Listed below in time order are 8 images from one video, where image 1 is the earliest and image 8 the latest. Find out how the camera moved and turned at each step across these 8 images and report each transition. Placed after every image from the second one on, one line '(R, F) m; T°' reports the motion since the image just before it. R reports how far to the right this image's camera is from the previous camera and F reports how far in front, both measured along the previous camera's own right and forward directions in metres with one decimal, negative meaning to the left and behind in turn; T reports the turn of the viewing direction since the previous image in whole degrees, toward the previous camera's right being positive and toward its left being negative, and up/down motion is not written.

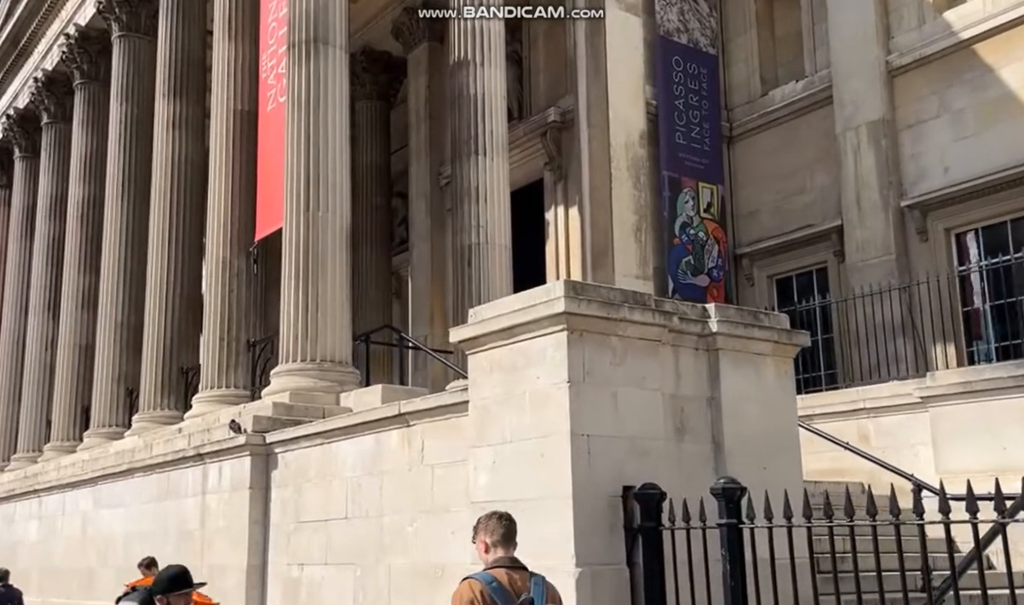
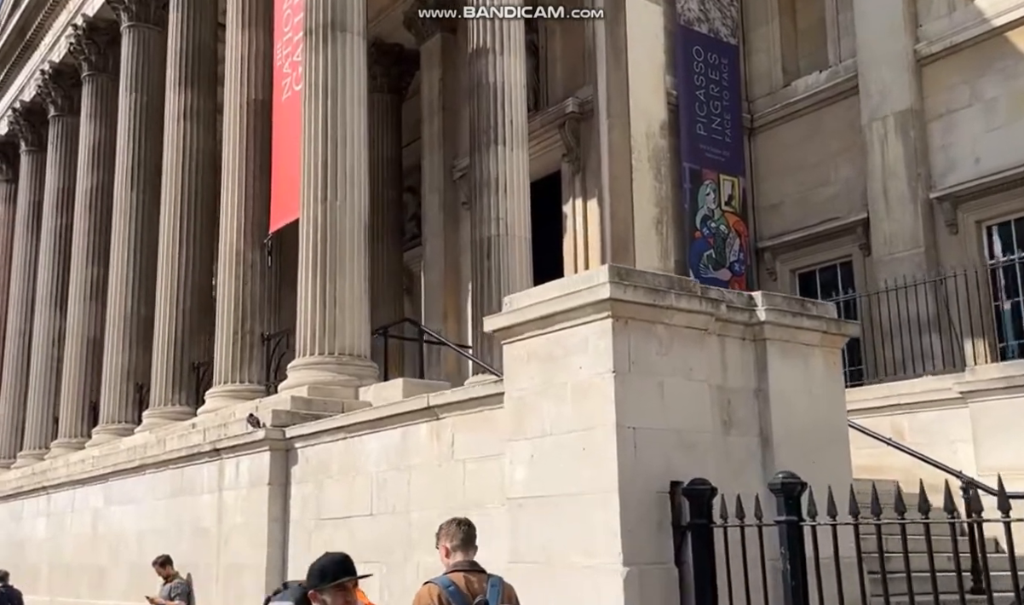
(-0.2, +0.3) m; 0°
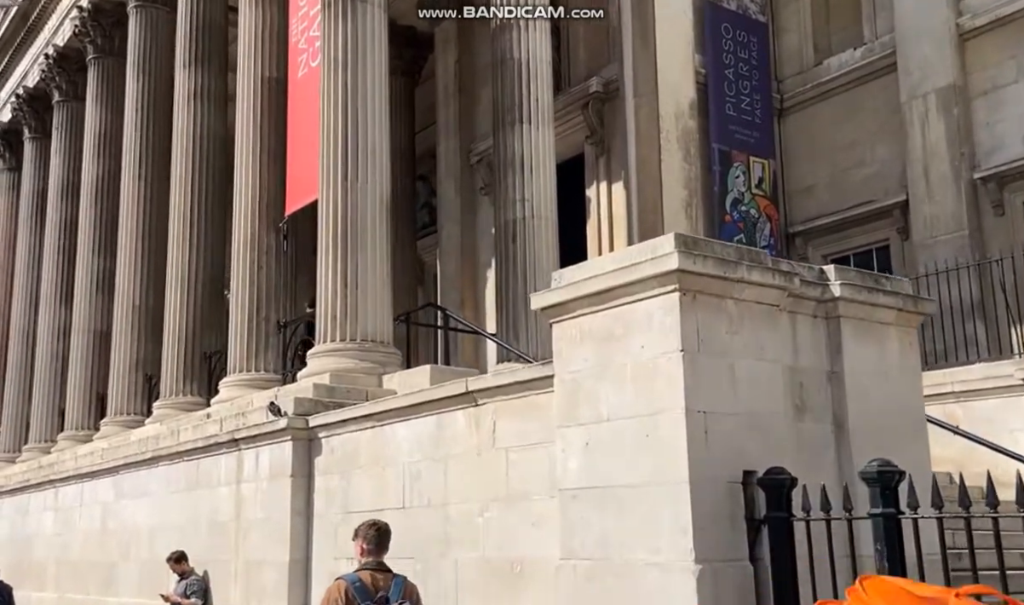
(-0.3, +0.6) m; 0°
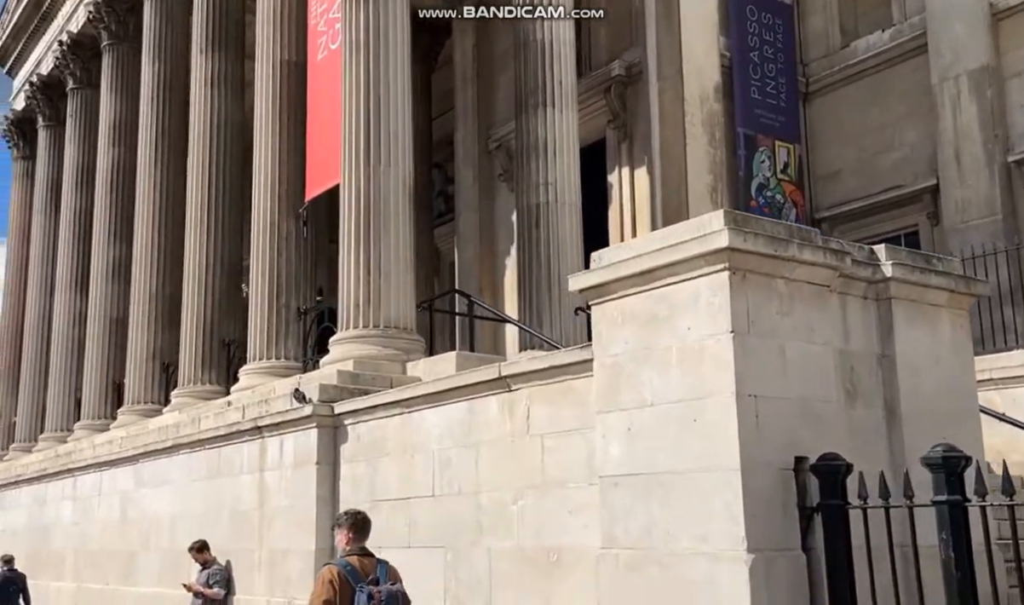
(-0.2, +0.2) m; 0°
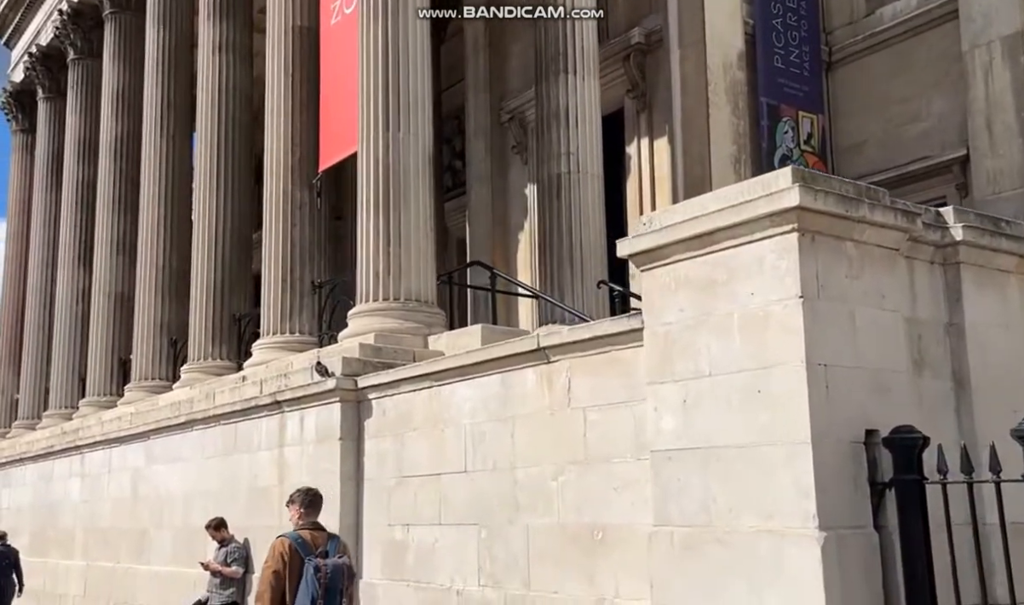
(-0.3, +0.3) m; 0°
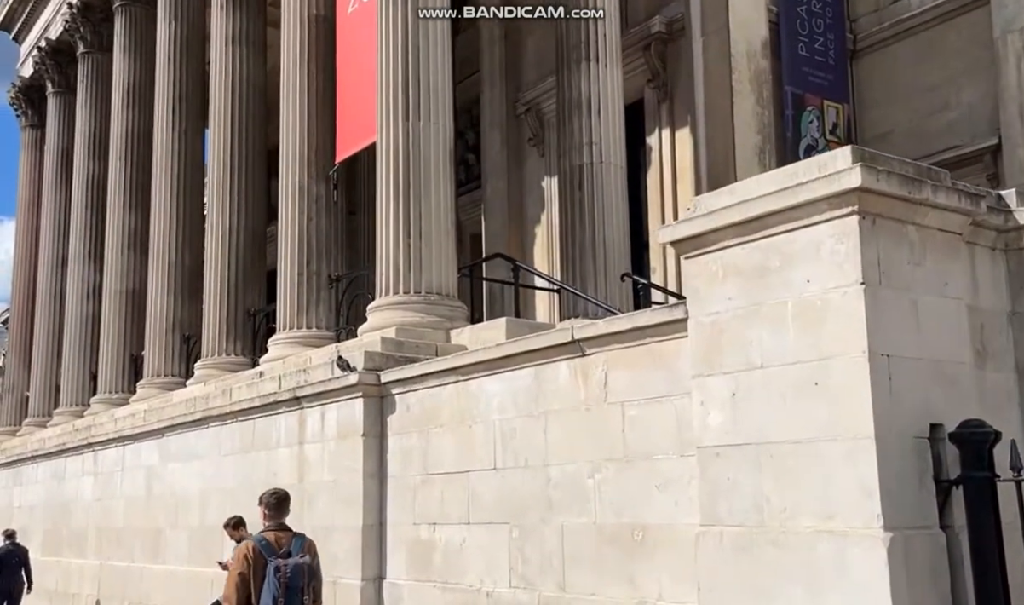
(-0.2, +0.3) m; 0°
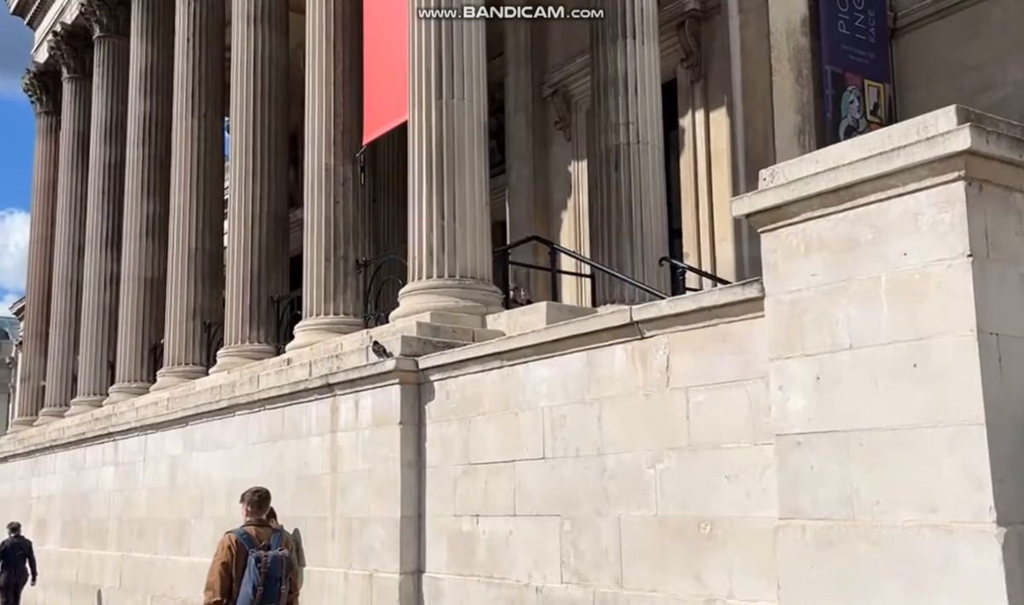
(-0.3, +0.4) m; -1°
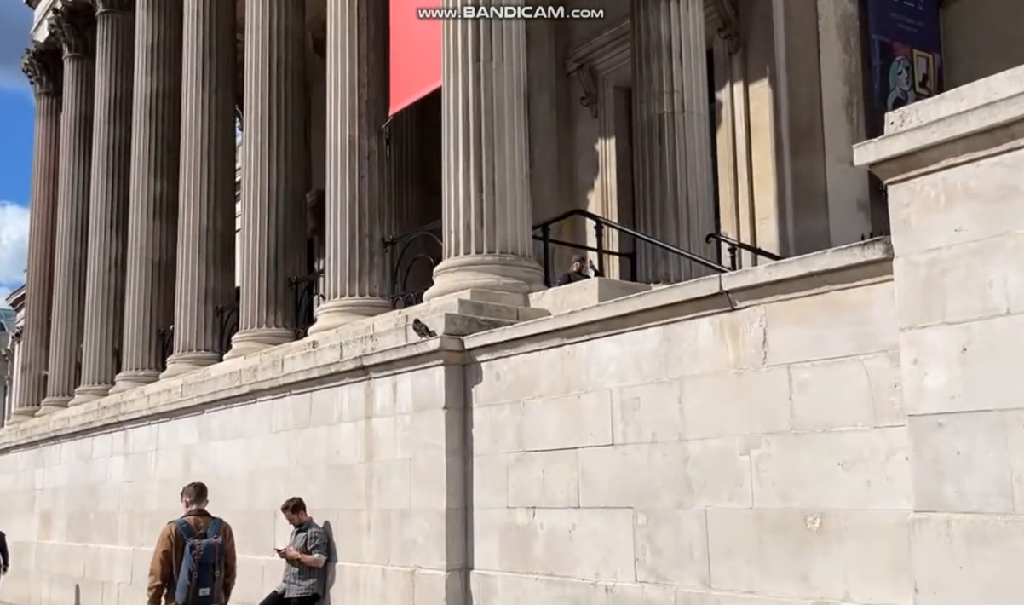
(-0.4, +0.7) m; 0°
